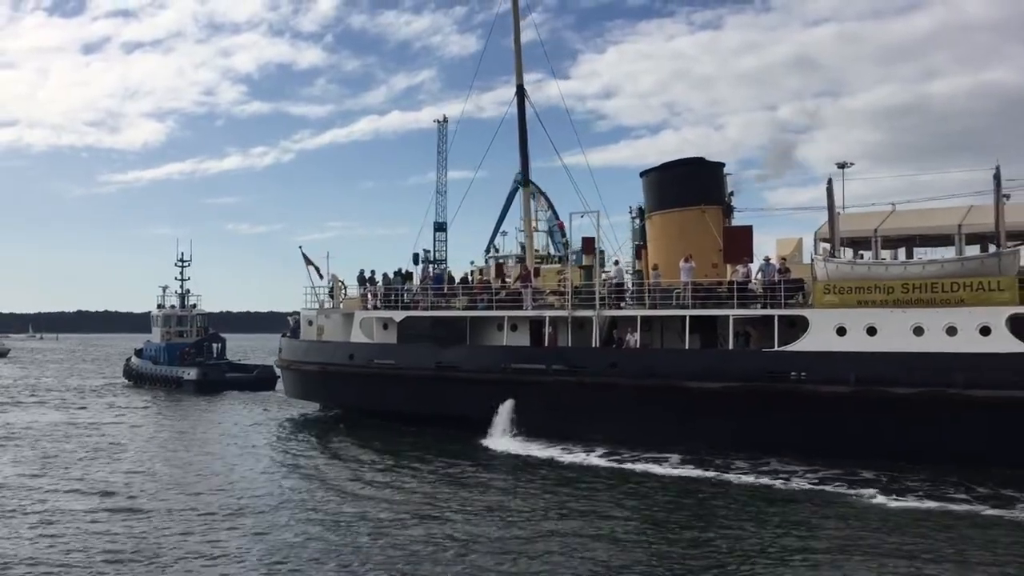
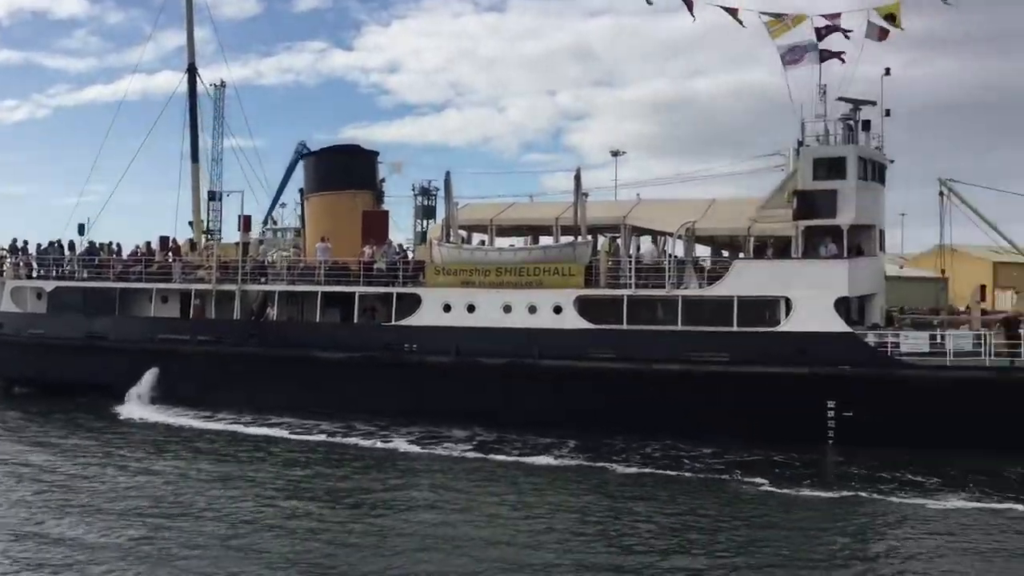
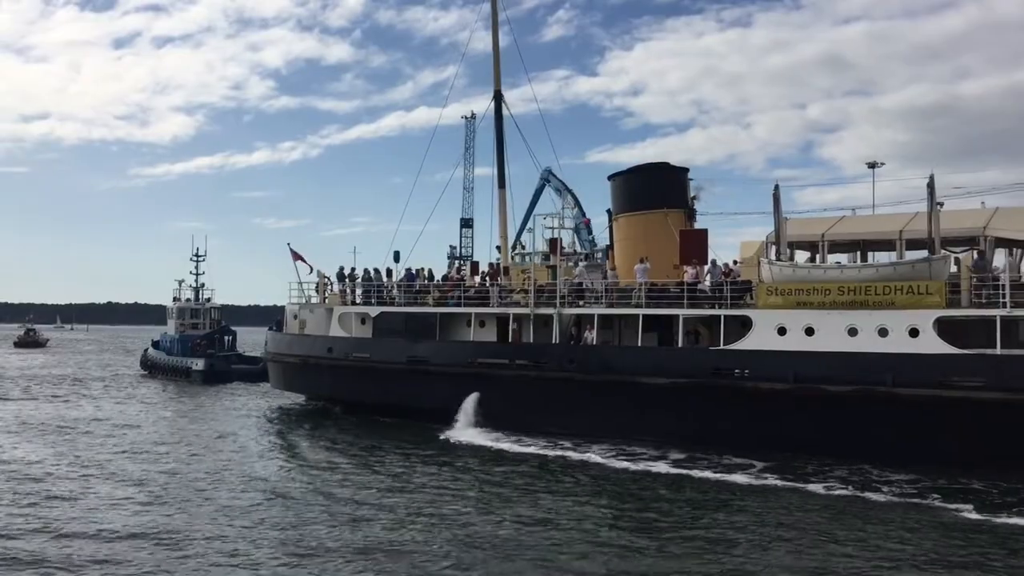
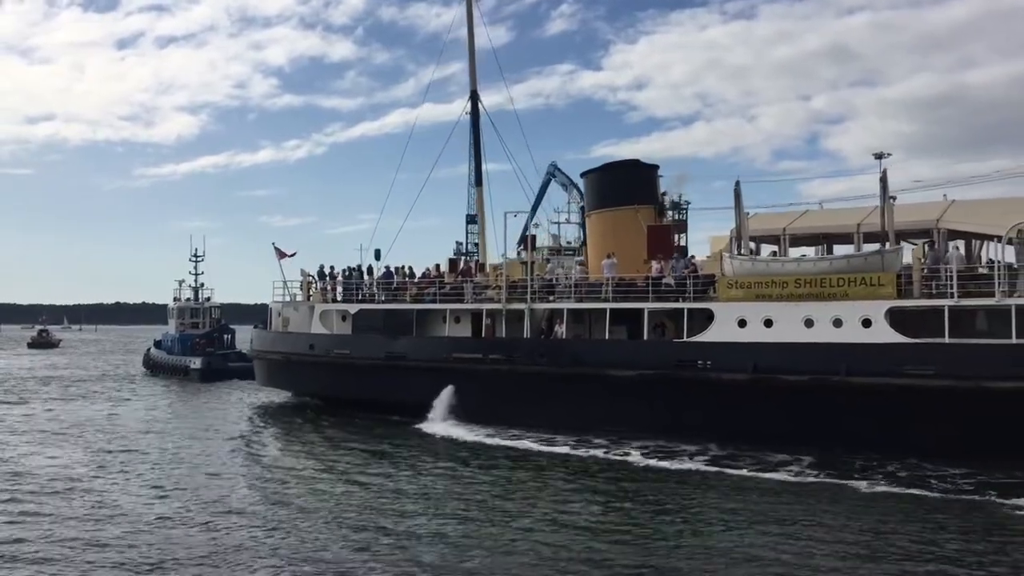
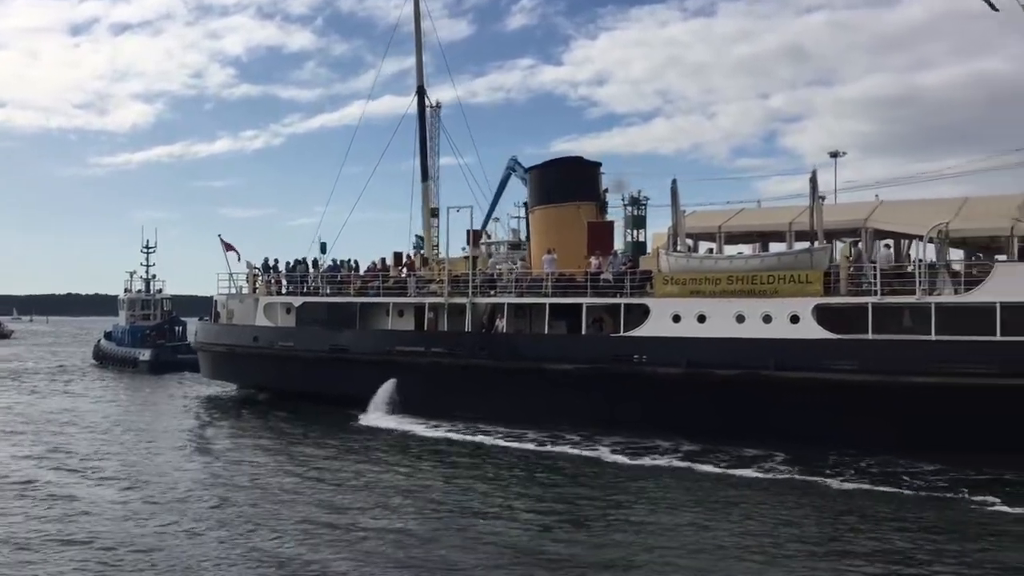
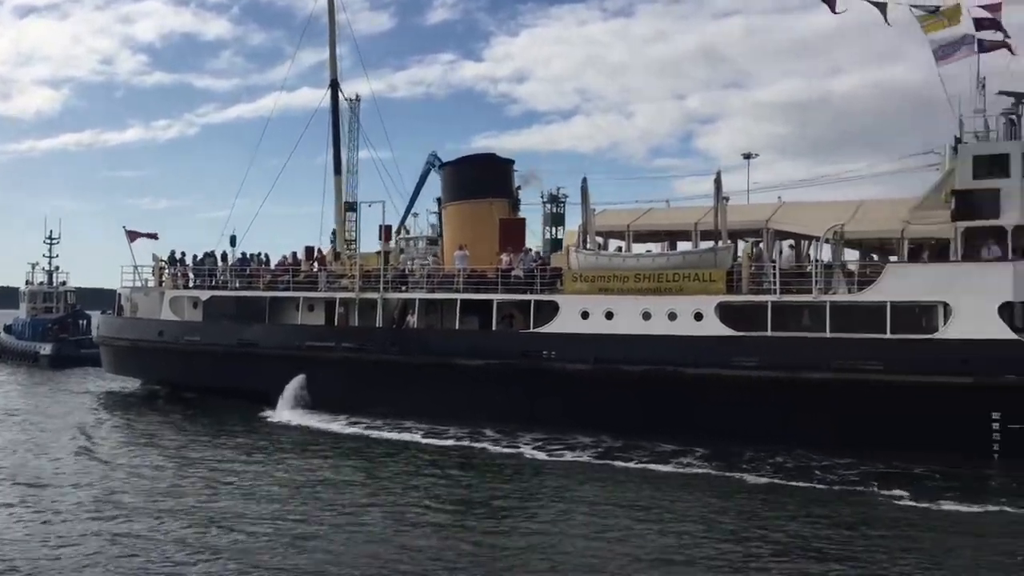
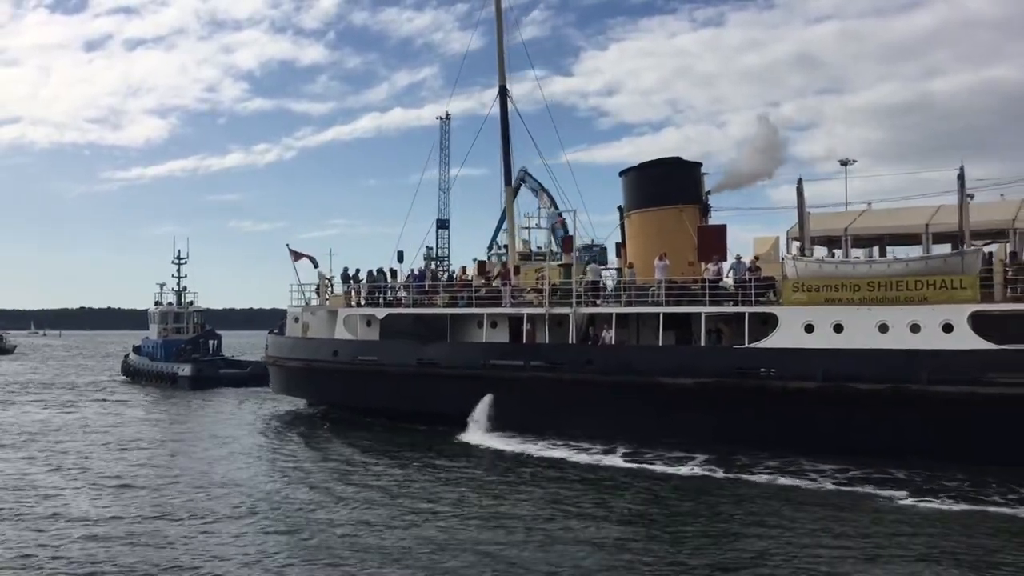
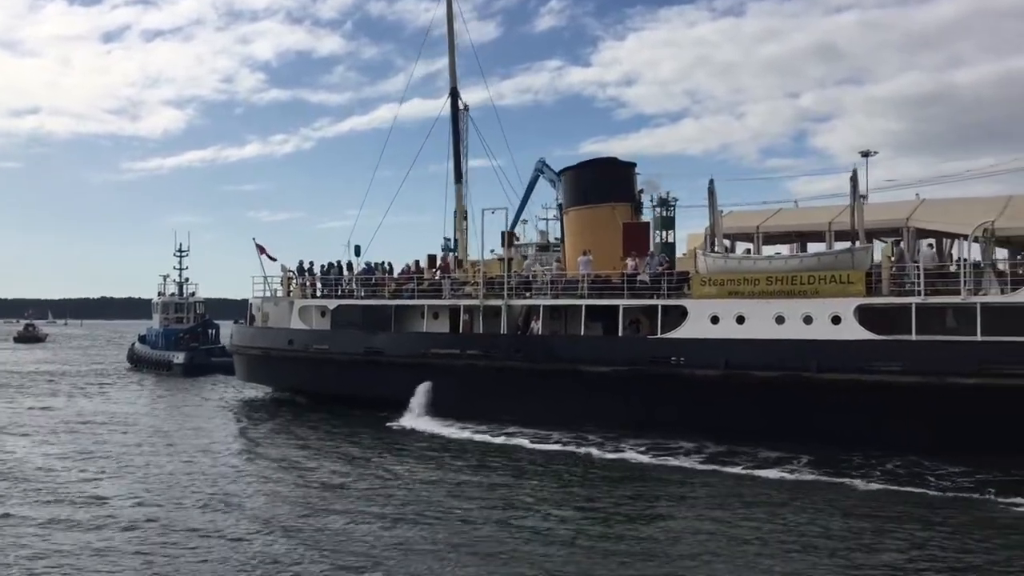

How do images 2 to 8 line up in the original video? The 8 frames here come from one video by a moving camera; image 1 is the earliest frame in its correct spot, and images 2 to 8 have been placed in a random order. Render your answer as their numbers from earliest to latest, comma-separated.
7, 3, 4, 8, 5, 6, 2
